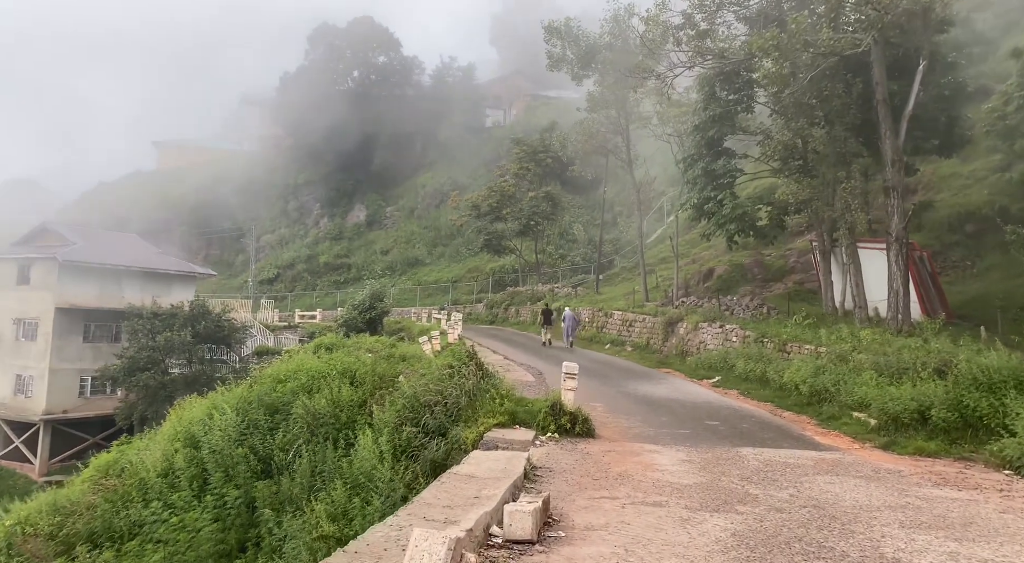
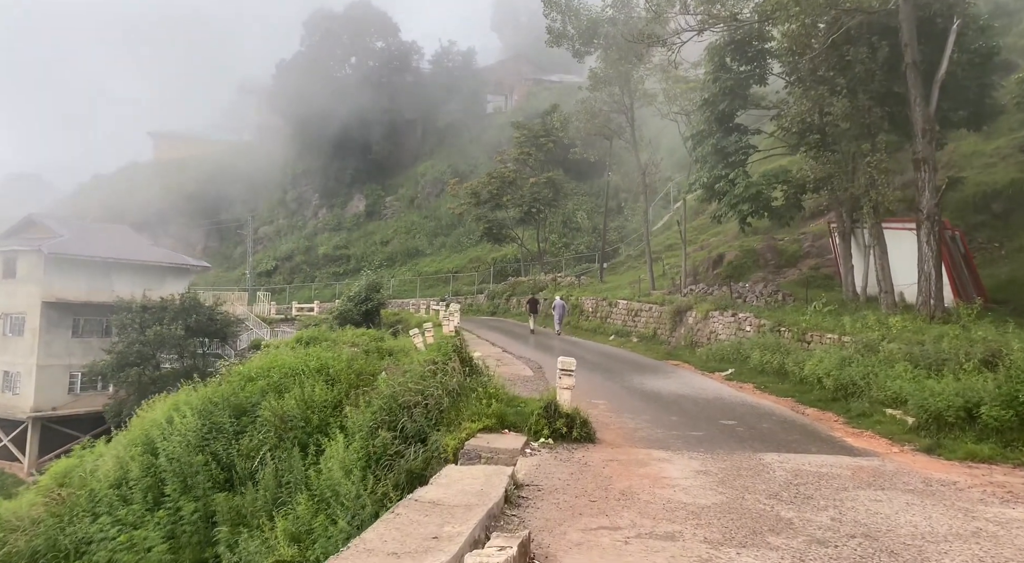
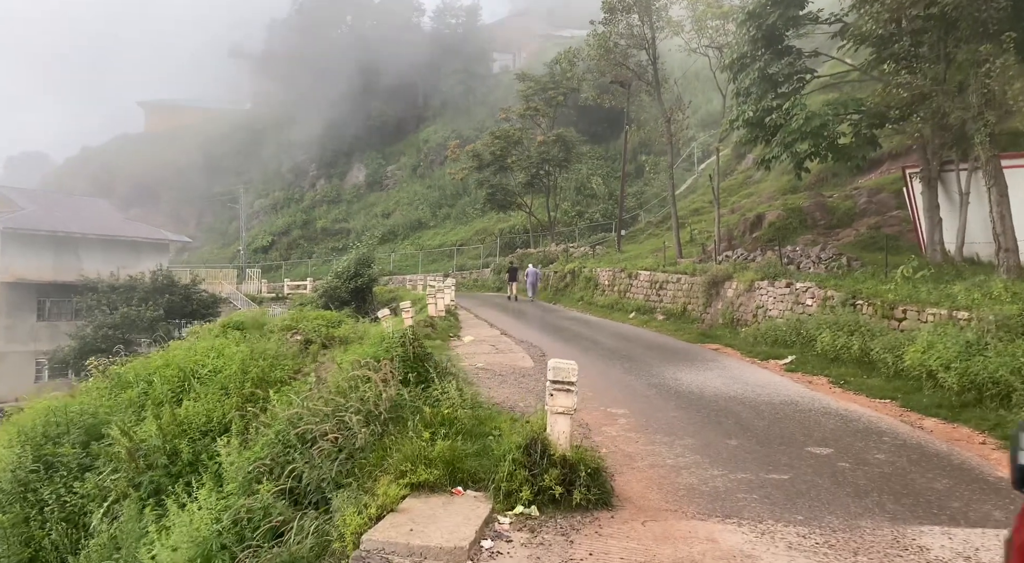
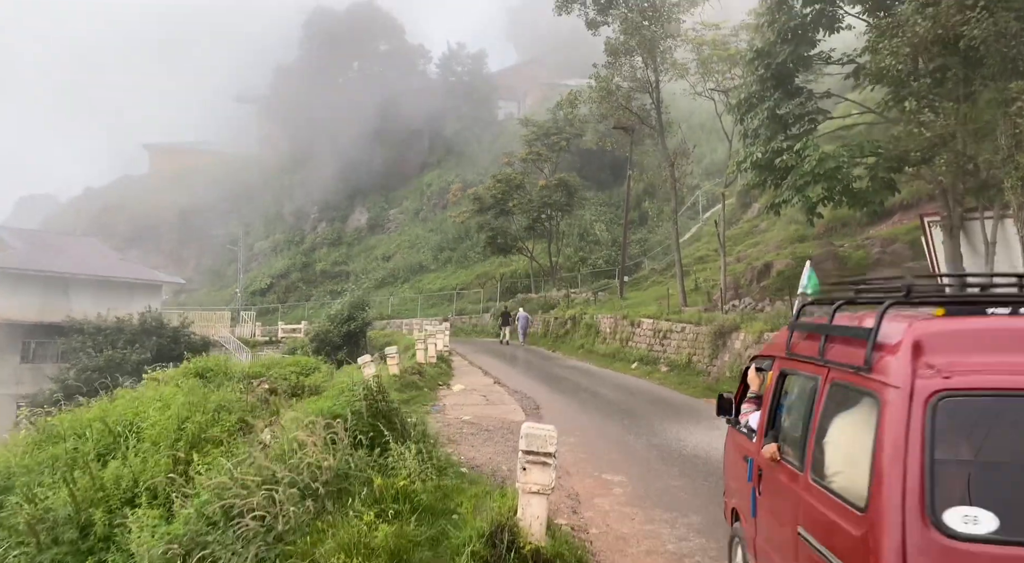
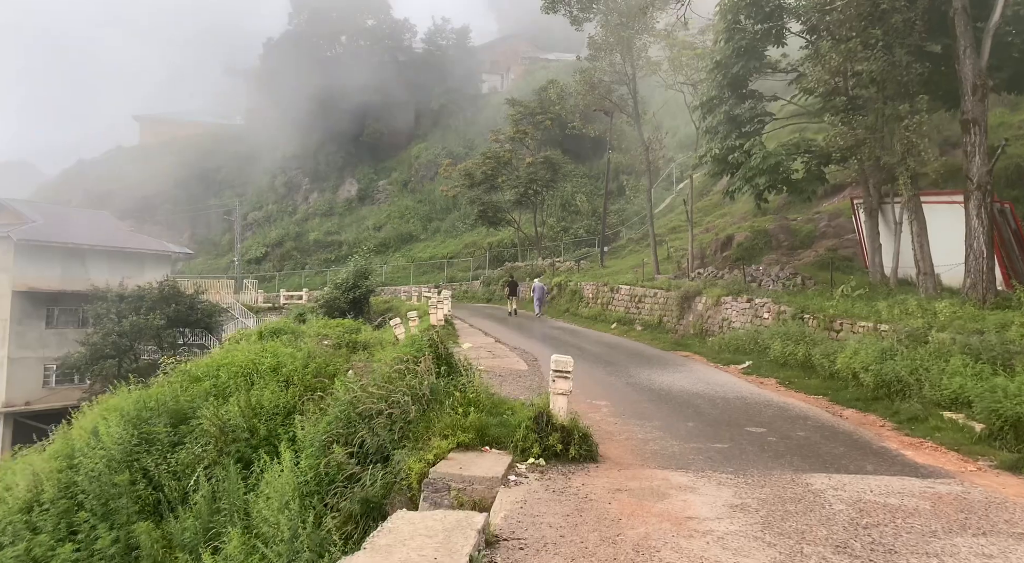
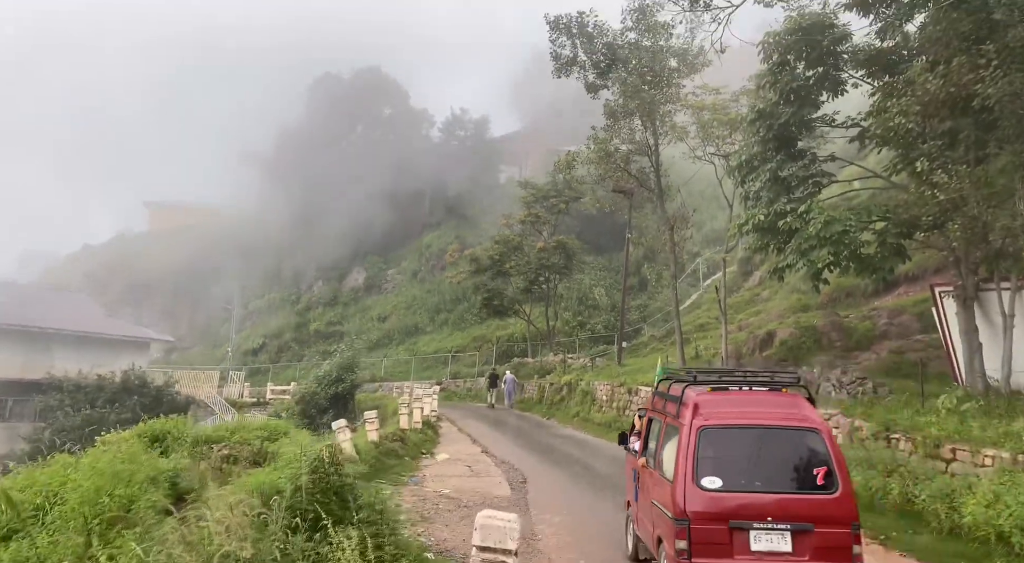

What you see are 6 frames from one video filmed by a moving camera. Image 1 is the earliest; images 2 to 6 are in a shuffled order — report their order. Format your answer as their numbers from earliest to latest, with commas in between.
2, 5, 3, 4, 6
